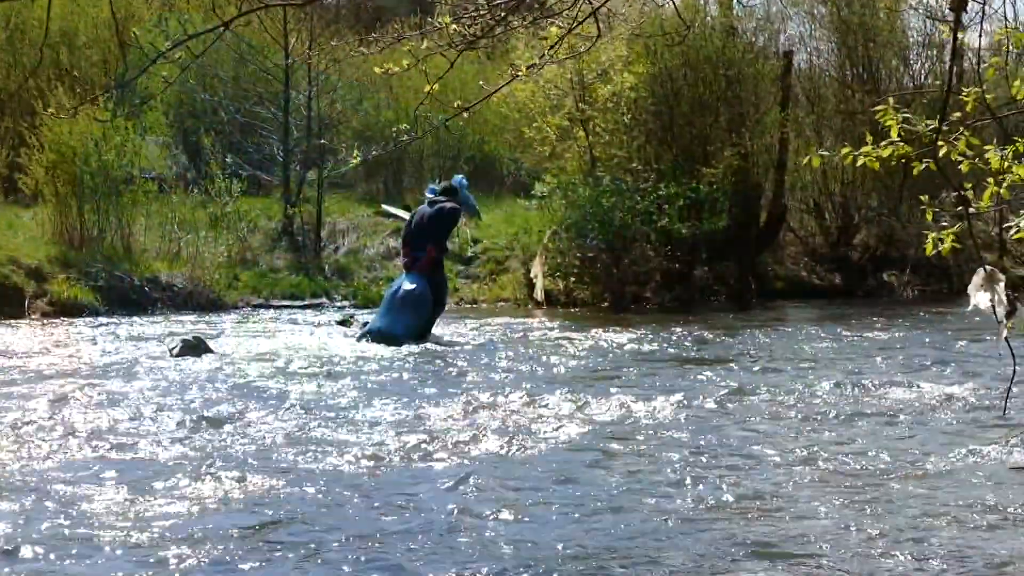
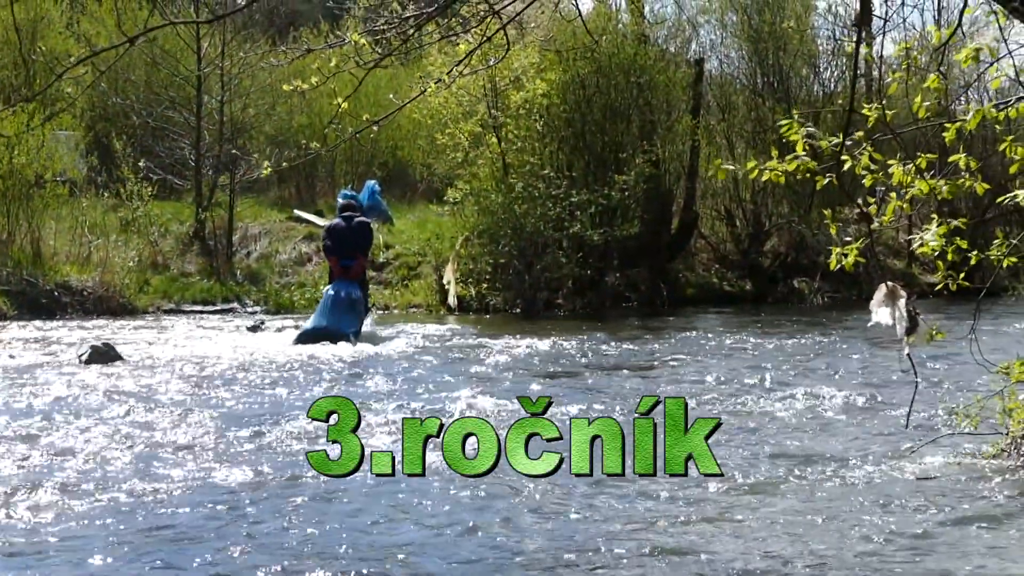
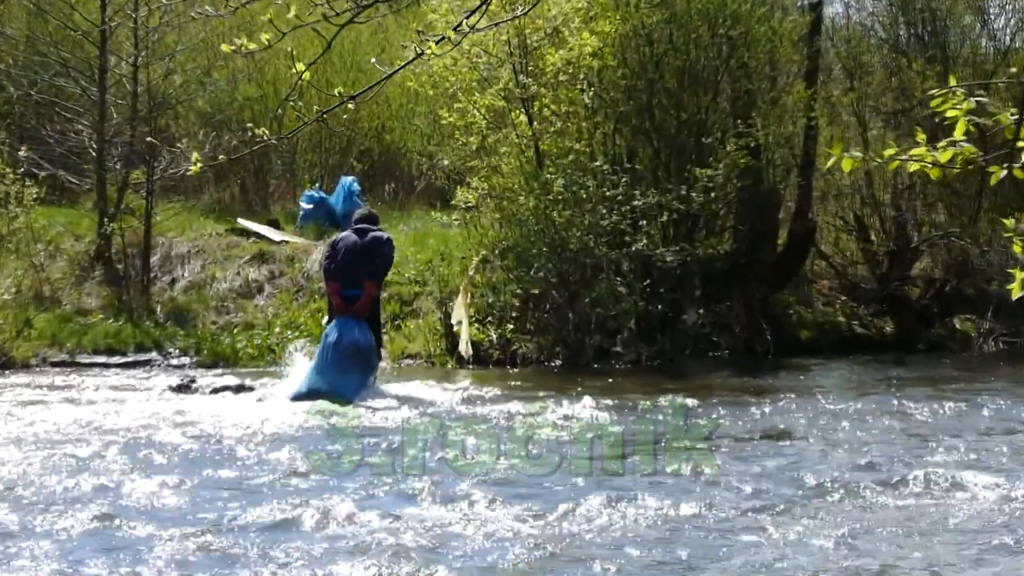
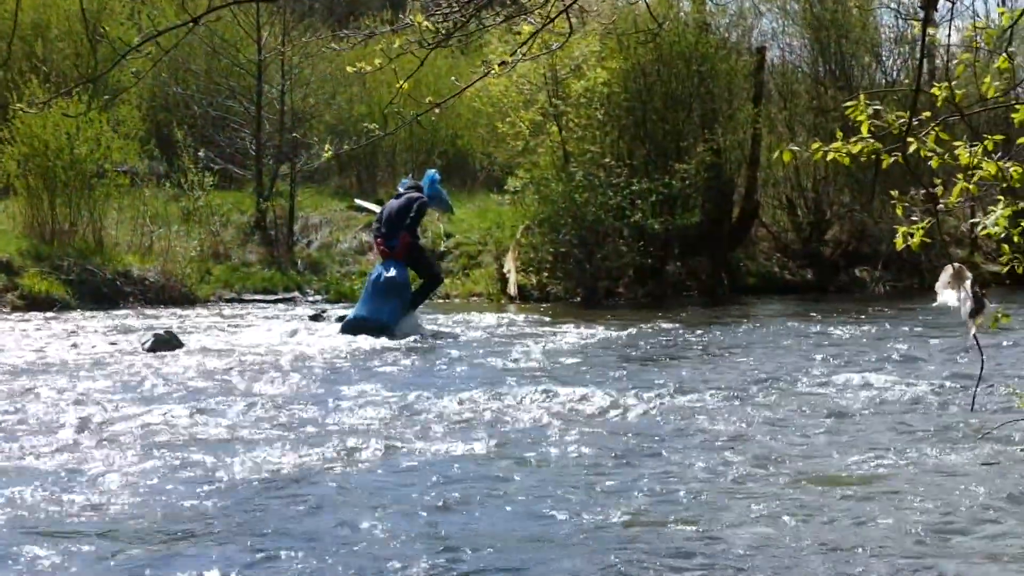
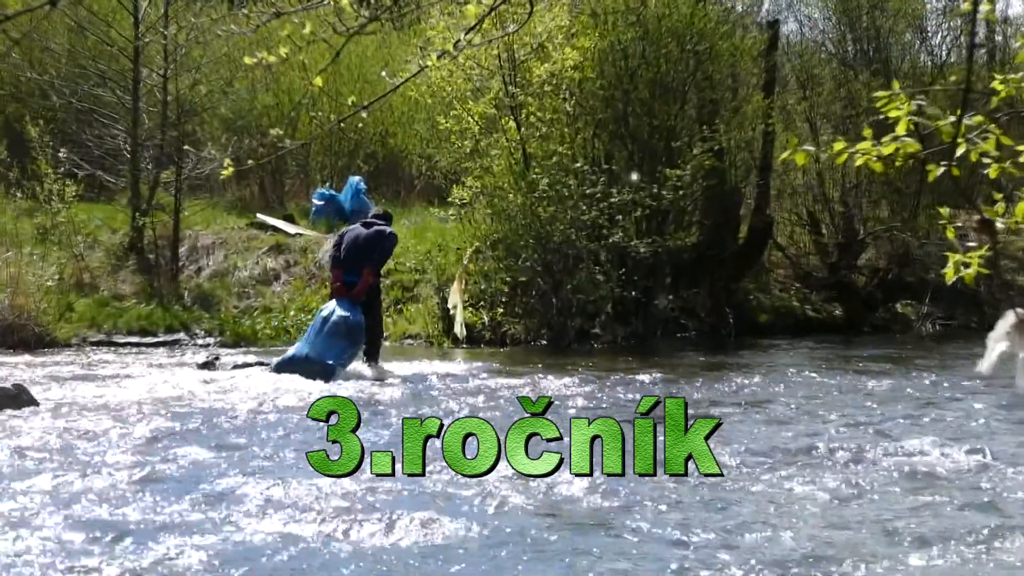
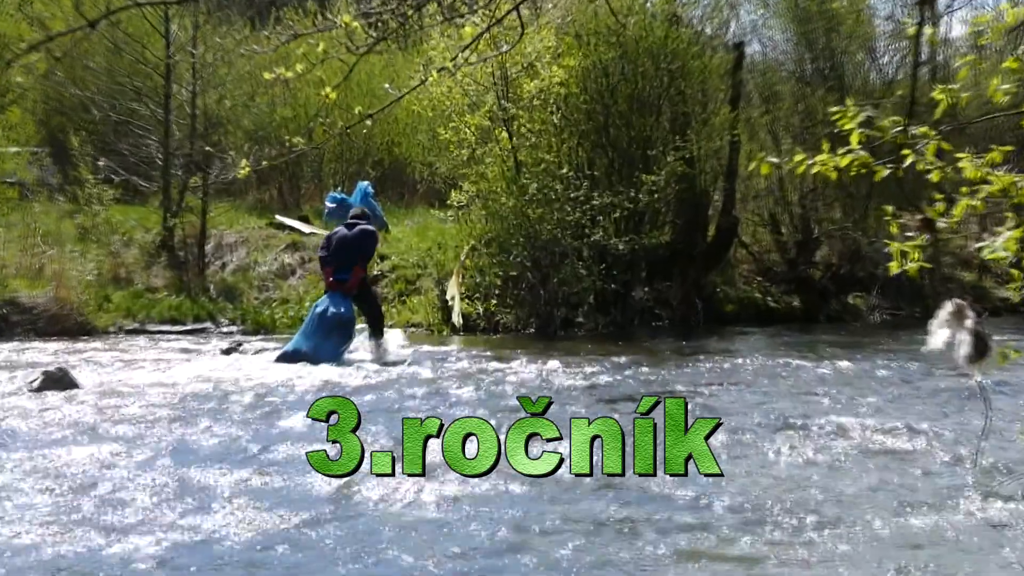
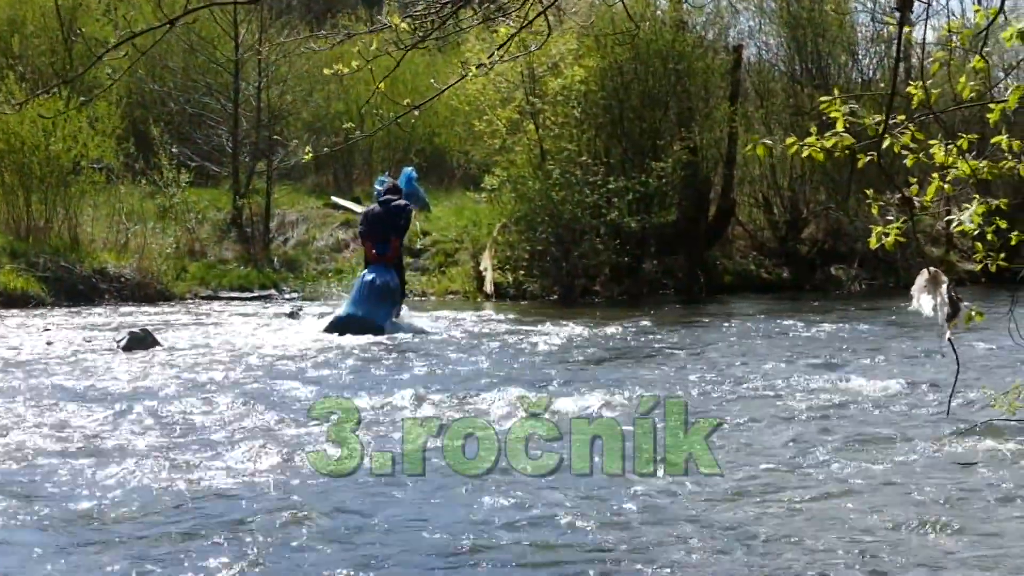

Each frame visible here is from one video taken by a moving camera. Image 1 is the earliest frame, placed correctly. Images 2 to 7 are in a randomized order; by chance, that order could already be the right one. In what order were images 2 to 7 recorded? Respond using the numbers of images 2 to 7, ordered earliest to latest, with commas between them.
4, 7, 2, 6, 5, 3
